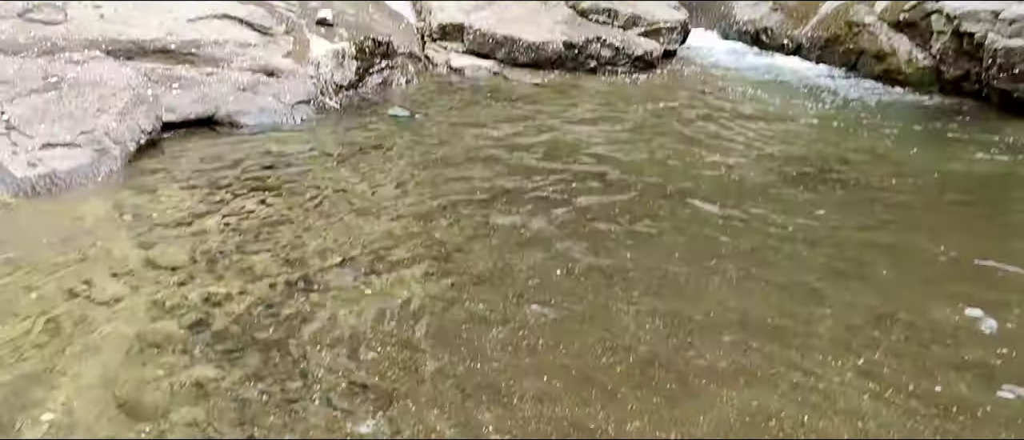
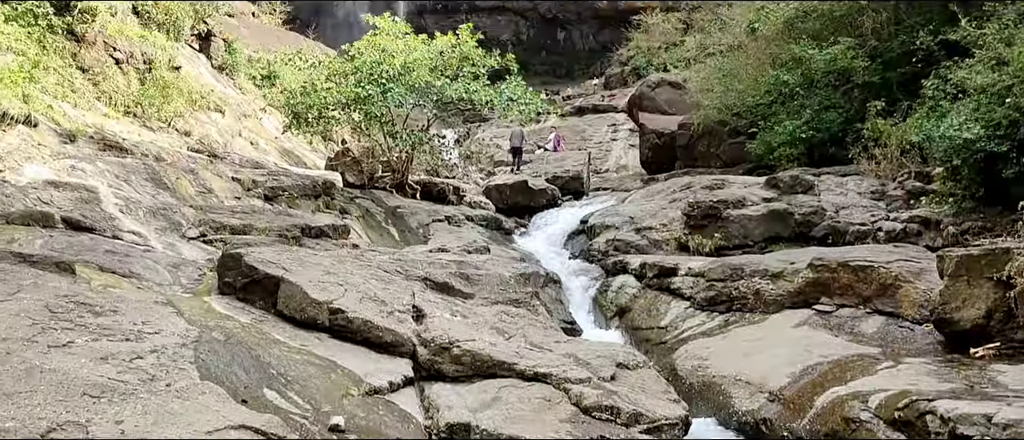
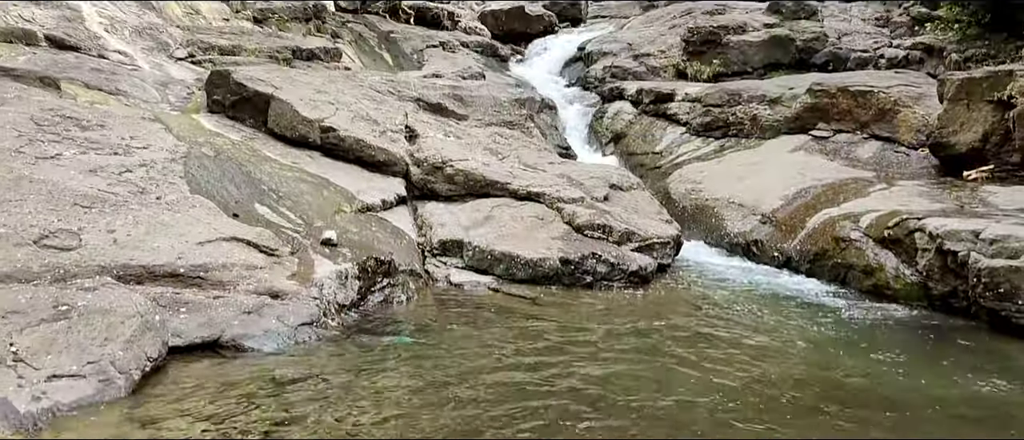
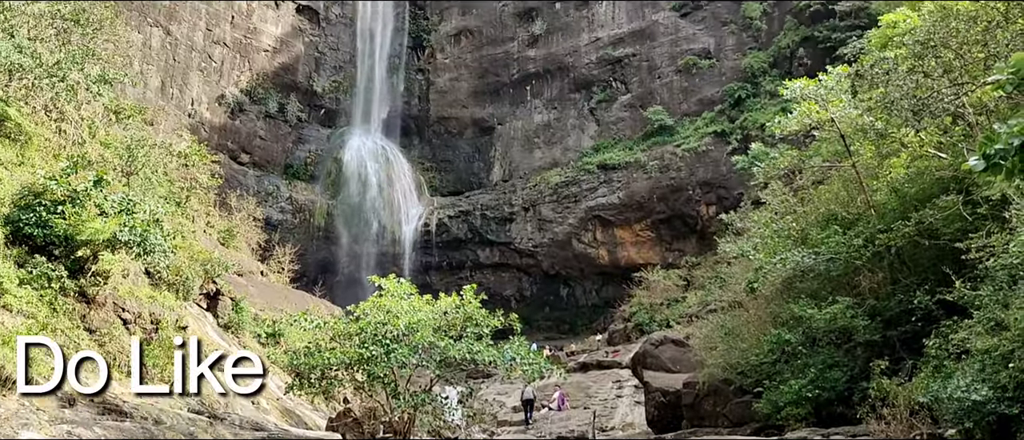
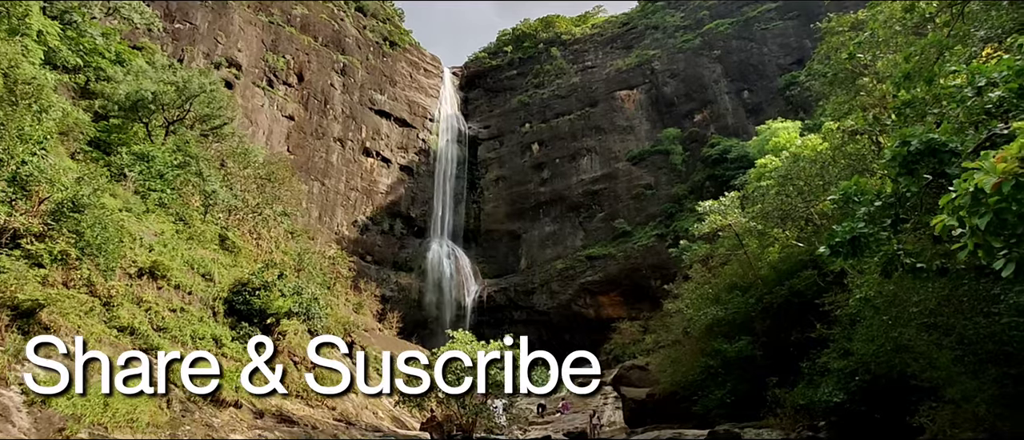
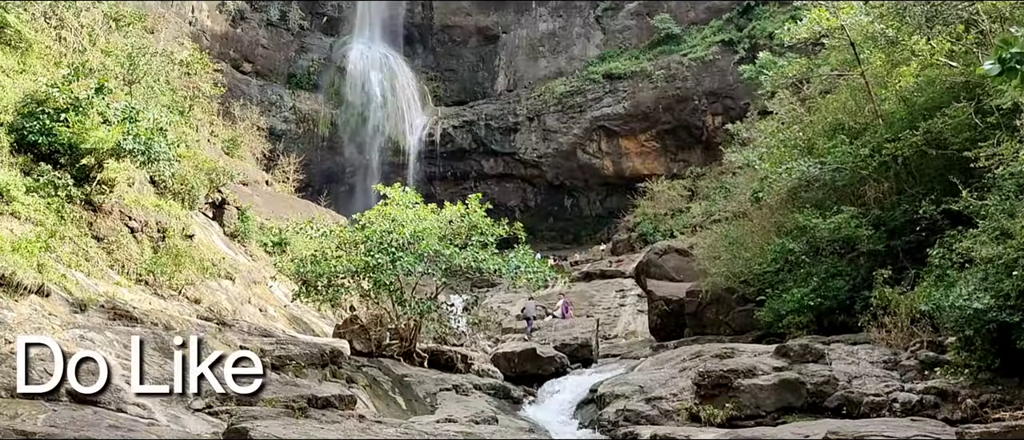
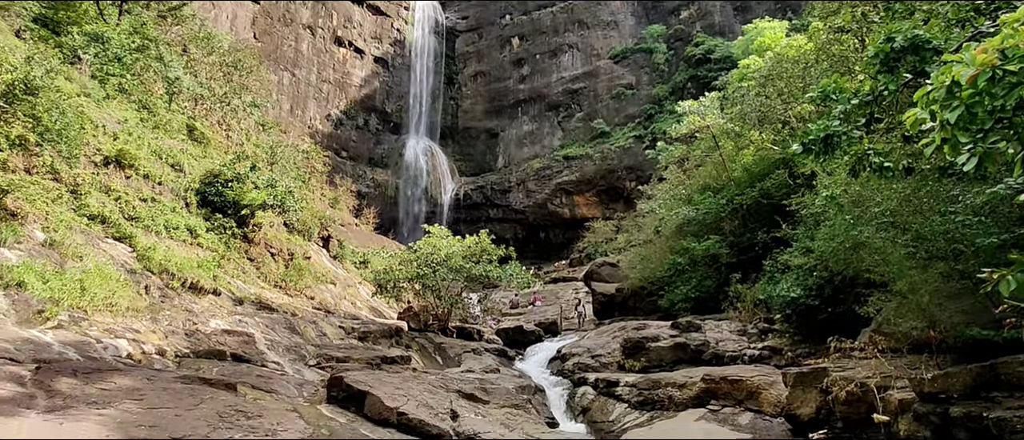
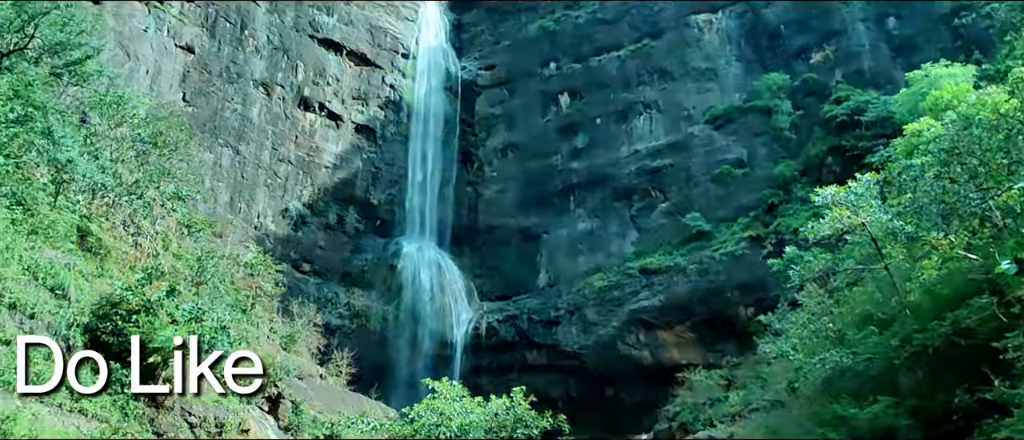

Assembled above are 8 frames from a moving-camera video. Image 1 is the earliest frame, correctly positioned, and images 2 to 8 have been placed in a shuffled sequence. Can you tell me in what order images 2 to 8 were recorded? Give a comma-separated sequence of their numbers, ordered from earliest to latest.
3, 2, 6, 4, 8, 5, 7
